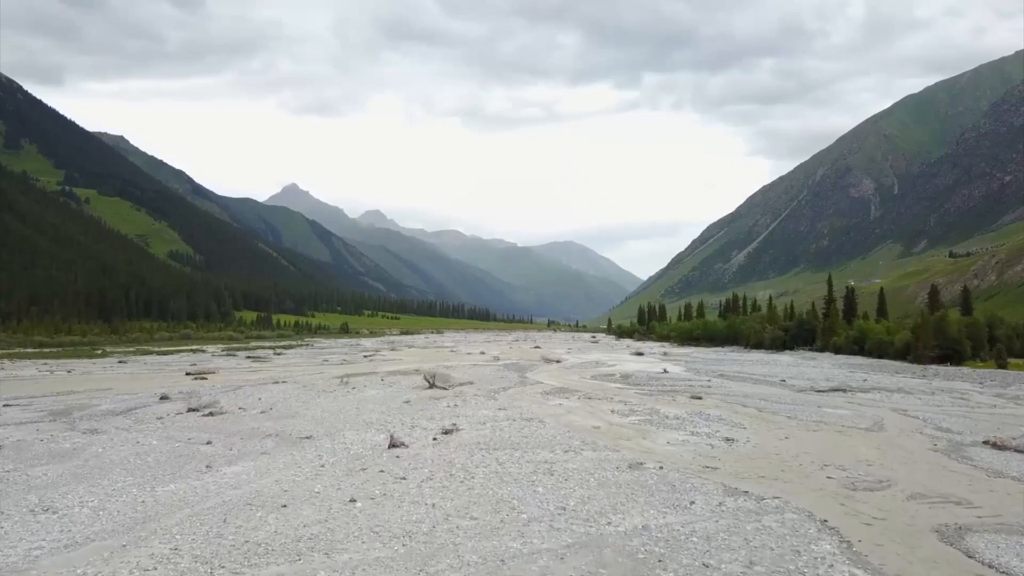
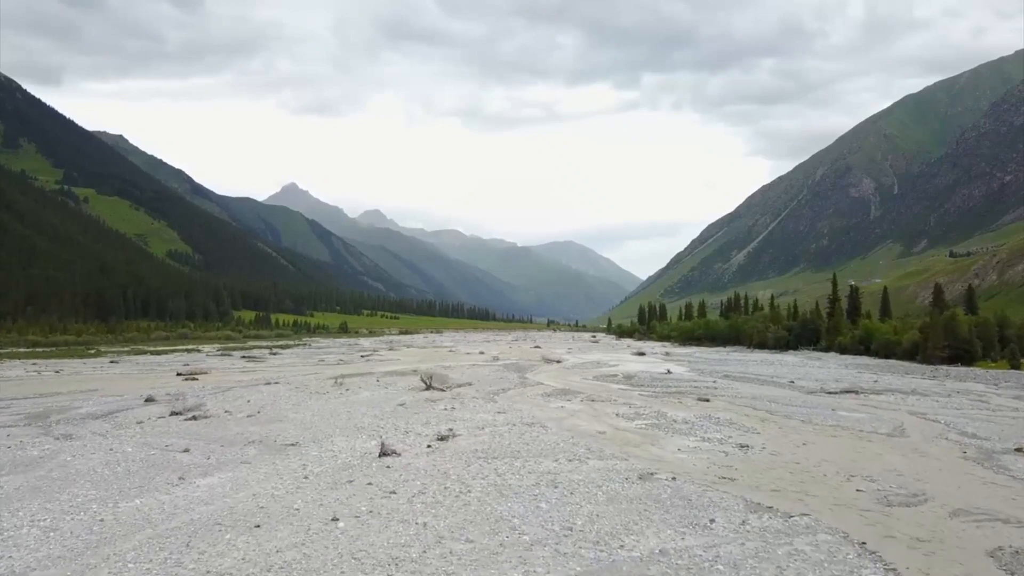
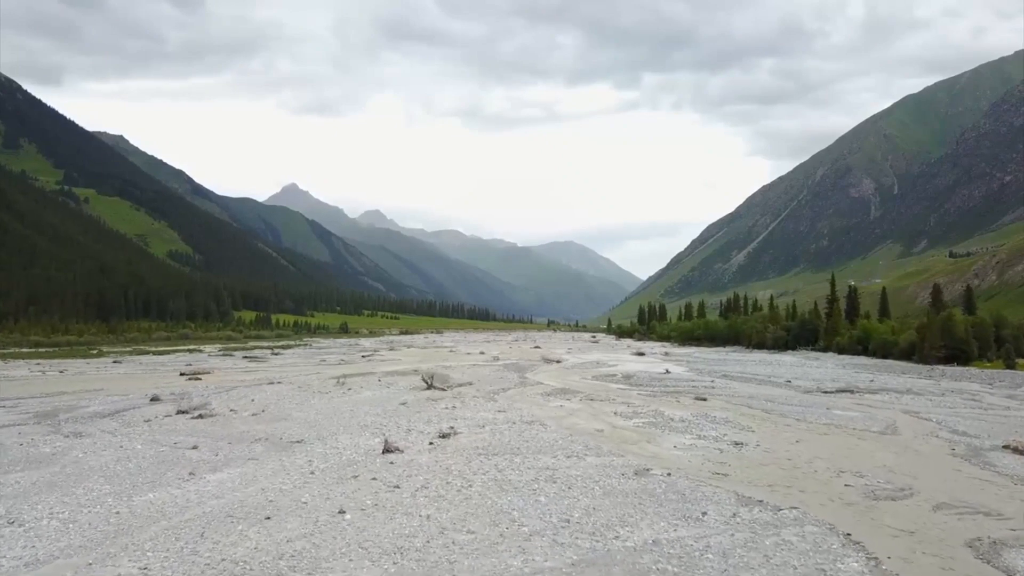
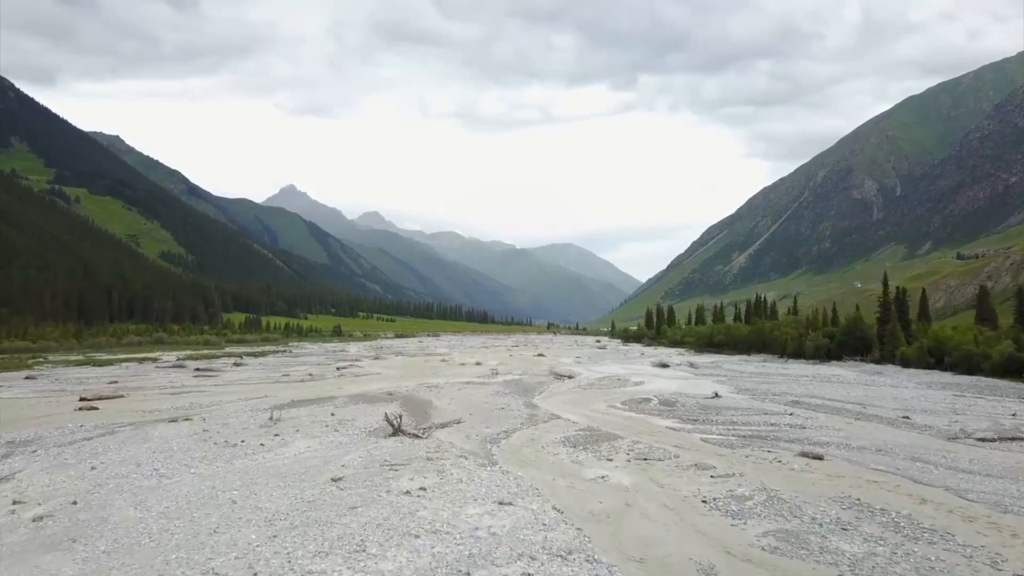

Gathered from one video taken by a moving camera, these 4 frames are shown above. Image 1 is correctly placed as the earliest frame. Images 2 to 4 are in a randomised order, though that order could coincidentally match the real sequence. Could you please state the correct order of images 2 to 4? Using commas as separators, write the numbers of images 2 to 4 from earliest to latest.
3, 2, 4
